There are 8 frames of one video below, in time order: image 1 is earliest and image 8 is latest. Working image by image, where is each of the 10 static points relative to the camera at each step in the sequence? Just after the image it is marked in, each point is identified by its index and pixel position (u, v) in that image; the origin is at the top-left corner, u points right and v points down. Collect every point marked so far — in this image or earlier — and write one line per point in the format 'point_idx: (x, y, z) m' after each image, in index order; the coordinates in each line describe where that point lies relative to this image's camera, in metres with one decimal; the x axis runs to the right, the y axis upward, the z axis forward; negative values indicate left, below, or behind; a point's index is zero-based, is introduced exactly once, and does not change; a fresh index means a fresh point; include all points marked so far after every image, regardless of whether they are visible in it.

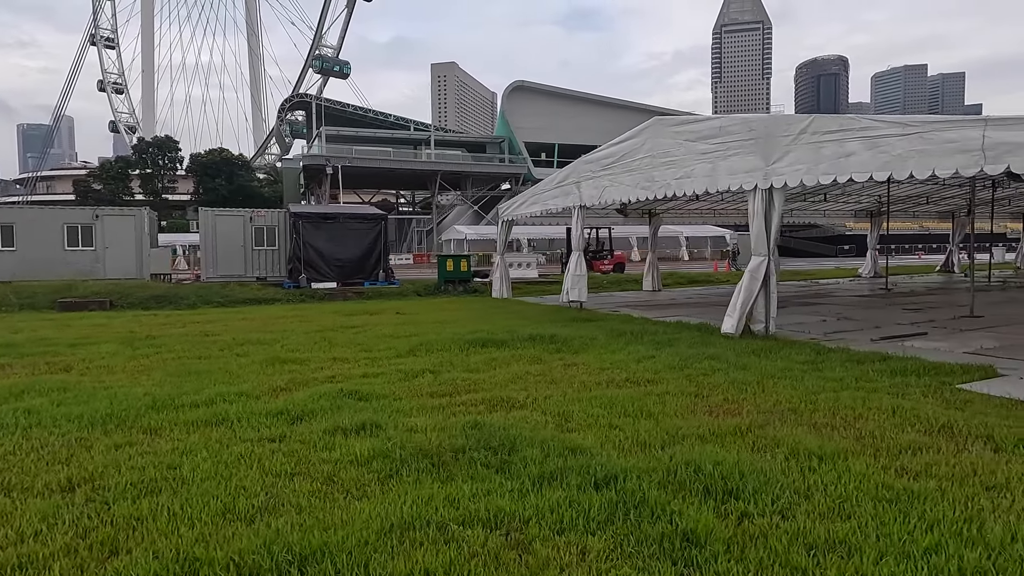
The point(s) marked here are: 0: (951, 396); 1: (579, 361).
0: (+3.4, -0.9, +5.2) m
1: (+0.7, -0.8, +7.1) m
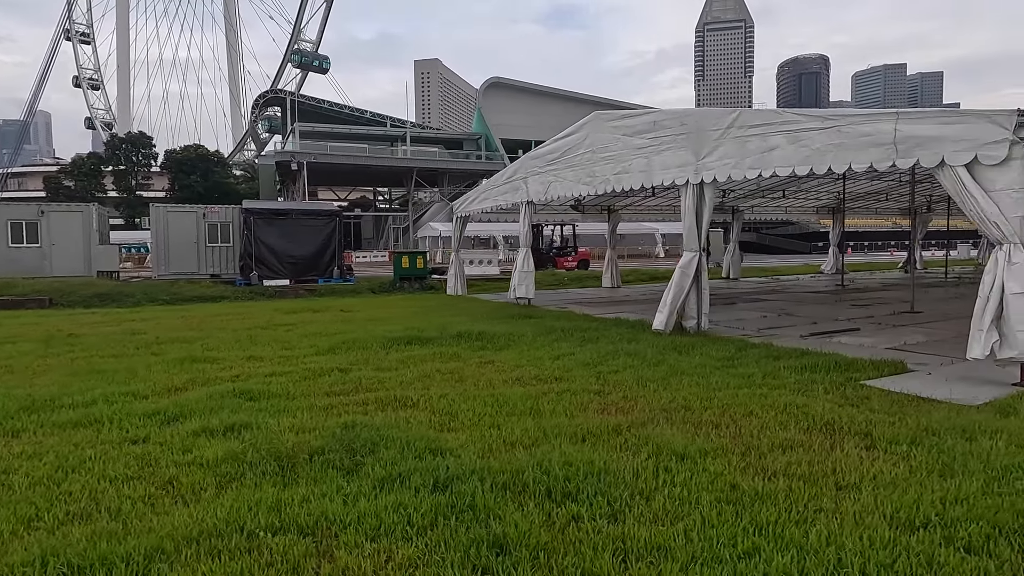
0: (+2.6, -0.8, +5.2) m
1: (-0.2, -0.7, +7.0) m
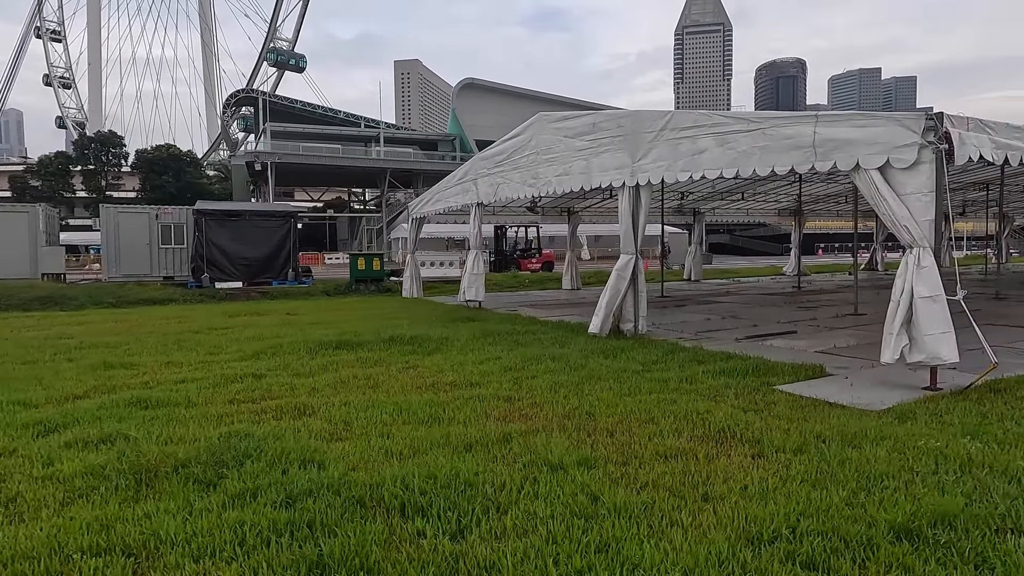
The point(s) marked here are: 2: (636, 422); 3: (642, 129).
0: (+1.9, -0.8, +5.1) m
1: (-0.9, -0.8, +6.8) m
2: (+0.8, -0.9, +4.5) m
3: (+1.6, +1.9, +8.1) m
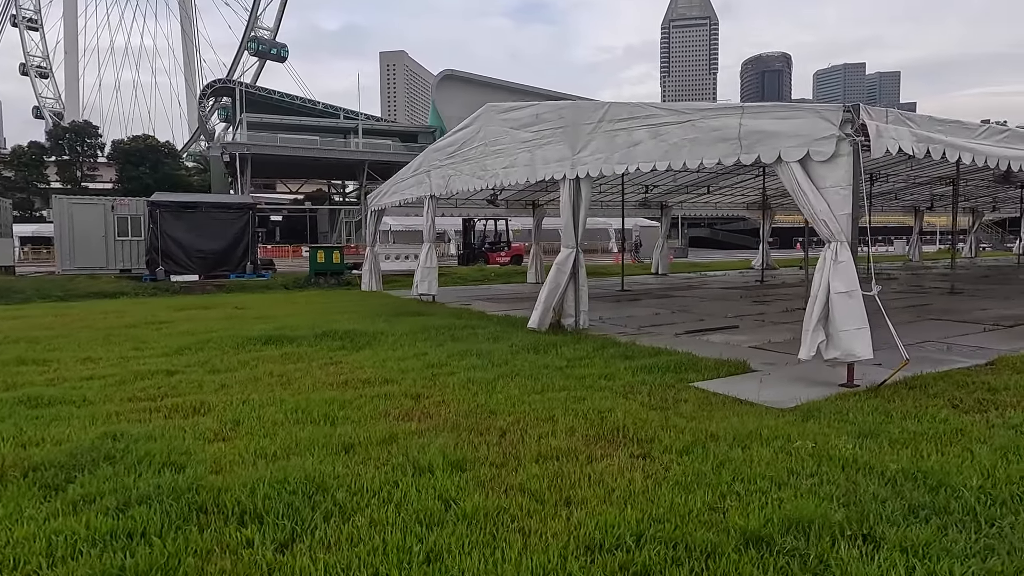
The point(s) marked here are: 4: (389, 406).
0: (+1.2, -0.8, +5.0) m
1: (-1.7, -0.7, +6.7) m
2: (+0.1, -0.9, +4.3) m
3: (+0.8, +2.0, +8.0) m
4: (-0.9, -0.9, +4.8) m
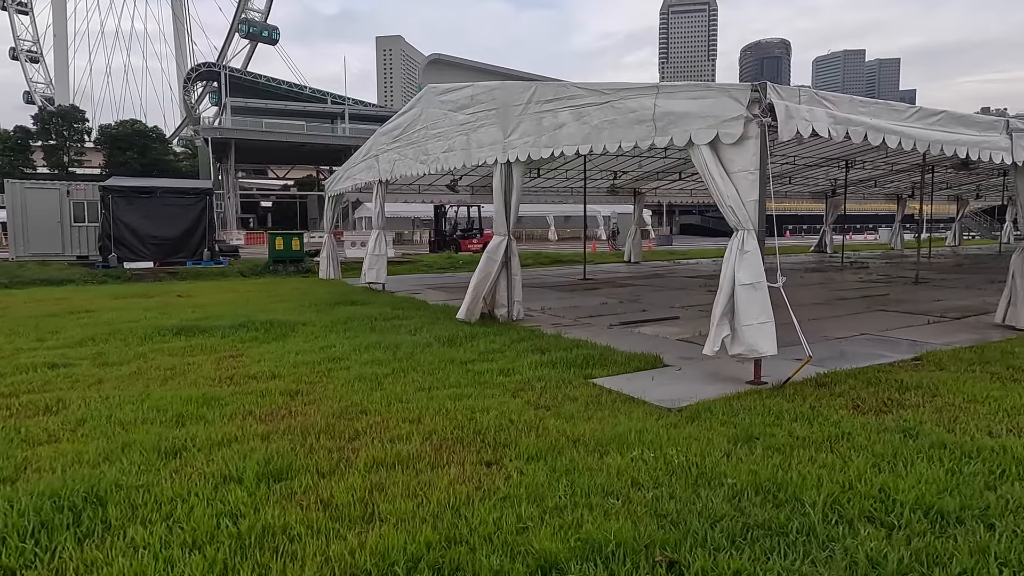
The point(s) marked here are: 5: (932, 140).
0: (+0.3, -0.7, +4.7) m
1: (-2.5, -0.6, +6.4) m
2: (-0.7, -0.8, +4.0) m
3: (0.0, +2.1, +7.6) m
4: (-1.7, -0.8, +4.5) m
5: (+3.6, +1.3, +5.7) m
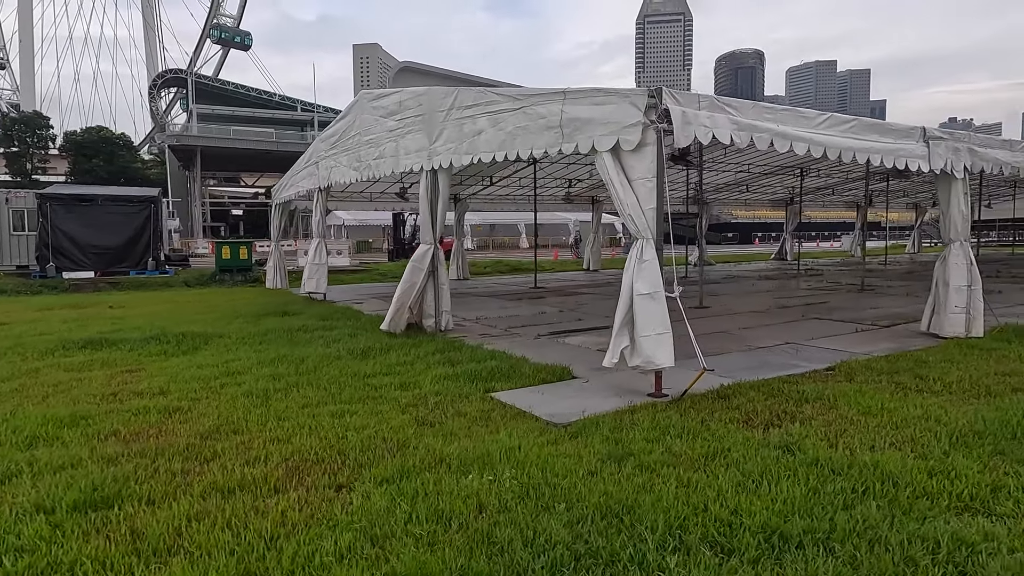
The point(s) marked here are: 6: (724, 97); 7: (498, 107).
0: (-0.4, -0.8, +4.5) m
1: (-3.3, -0.7, +6.1) m
2: (-1.4, -0.9, +3.8) m
3: (-0.9, +2.0, +7.5) m
4: (-2.5, -0.9, +4.3) m
5: (+2.8, +1.2, +5.7) m
6: (+1.6, +1.4, +5.0) m
7: (-0.1, +1.7, +6.4) m
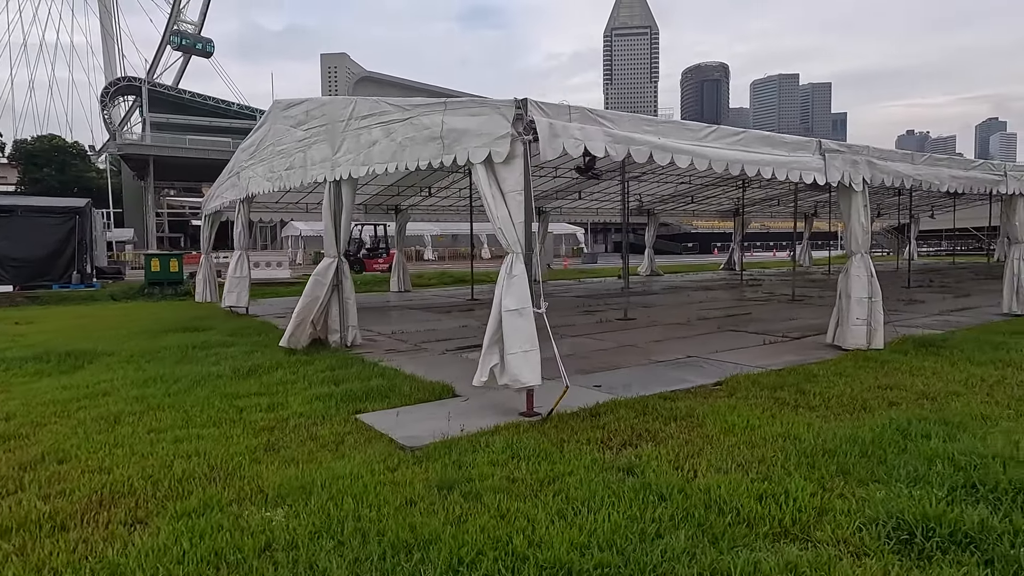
0: (-1.3, -0.9, +4.3) m
1: (-4.3, -0.9, +5.8) m
2: (-2.3, -1.0, +3.6) m
3: (-1.9, +1.9, +7.3) m
4: (-3.4, -1.0, +4.0) m
5: (+1.8, +1.1, +5.7) m
6: (+0.7, +1.3, +4.9) m
7: (-1.1, +1.6, +6.3) m
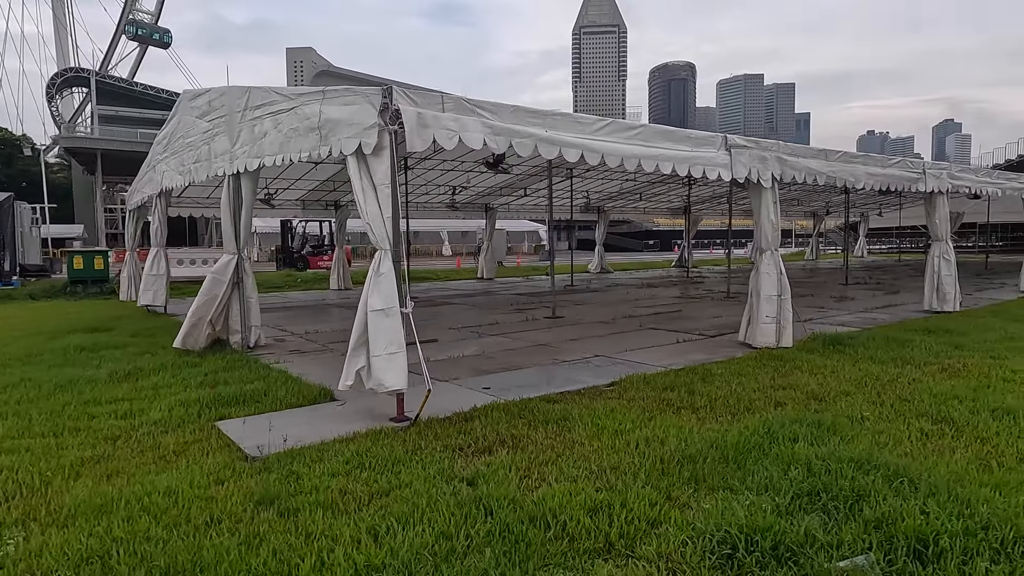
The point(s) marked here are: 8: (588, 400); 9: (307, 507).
0: (-2.2, -0.9, +4.0) m
1: (-5.2, -0.8, +5.4) m
2: (-3.1, -1.0, +3.2) m
3: (-2.9, +1.9, +7.0) m
4: (-4.2, -1.0, +3.6) m
5: (+0.9, +1.1, +5.5) m
6: (-0.2, +1.3, +4.7) m
7: (-2.1, +1.6, +6.0) m
8: (+0.6, -0.8, +4.8) m
9: (-0.9, -1.0, +3.0) m
